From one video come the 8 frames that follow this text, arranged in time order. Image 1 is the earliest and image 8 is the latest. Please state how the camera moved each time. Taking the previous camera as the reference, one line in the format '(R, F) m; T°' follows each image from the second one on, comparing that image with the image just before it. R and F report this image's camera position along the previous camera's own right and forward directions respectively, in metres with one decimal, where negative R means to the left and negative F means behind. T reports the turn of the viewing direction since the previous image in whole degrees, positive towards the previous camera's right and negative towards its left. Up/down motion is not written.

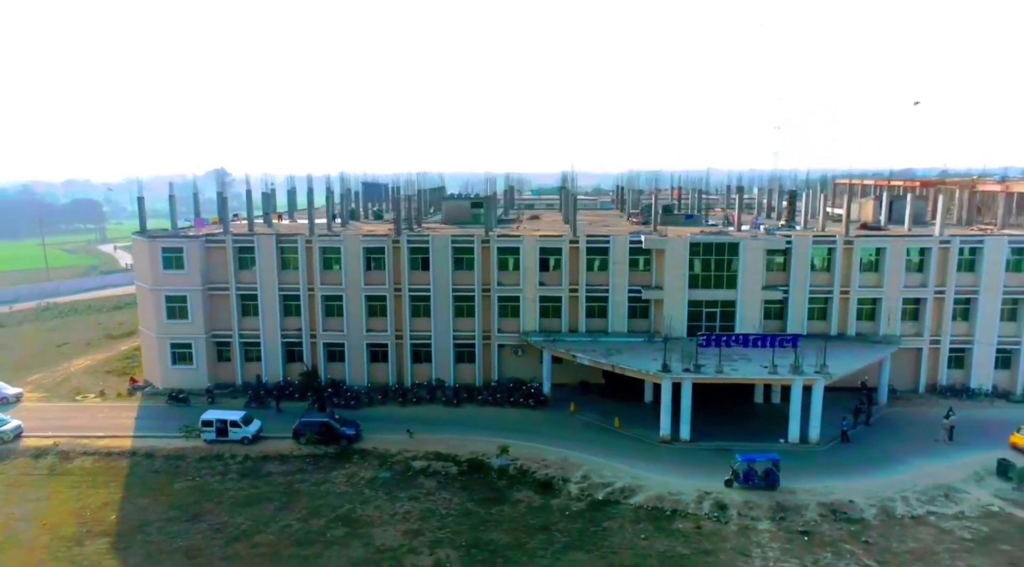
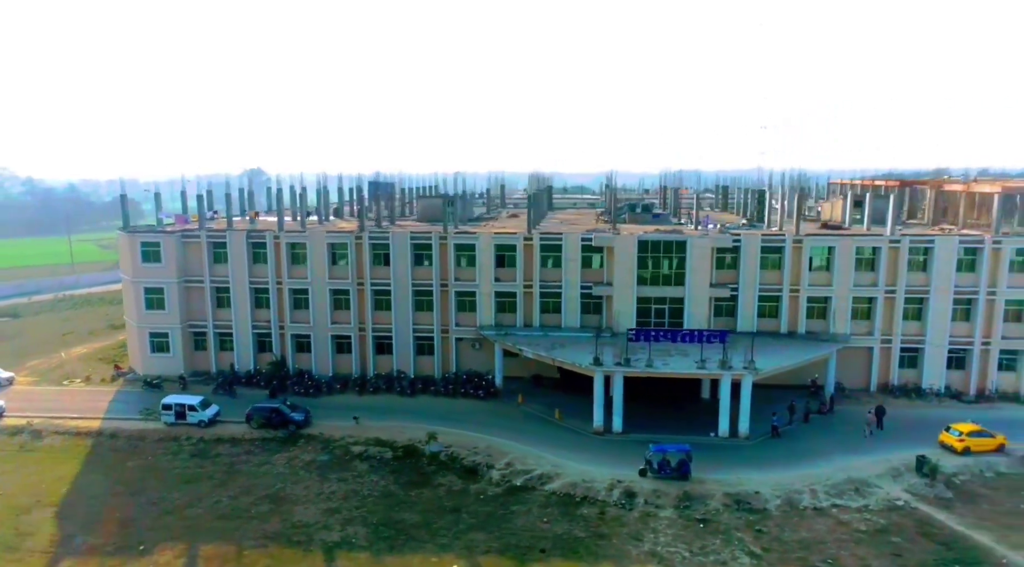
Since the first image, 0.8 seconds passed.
(+5.3, -1.4) m; -4°
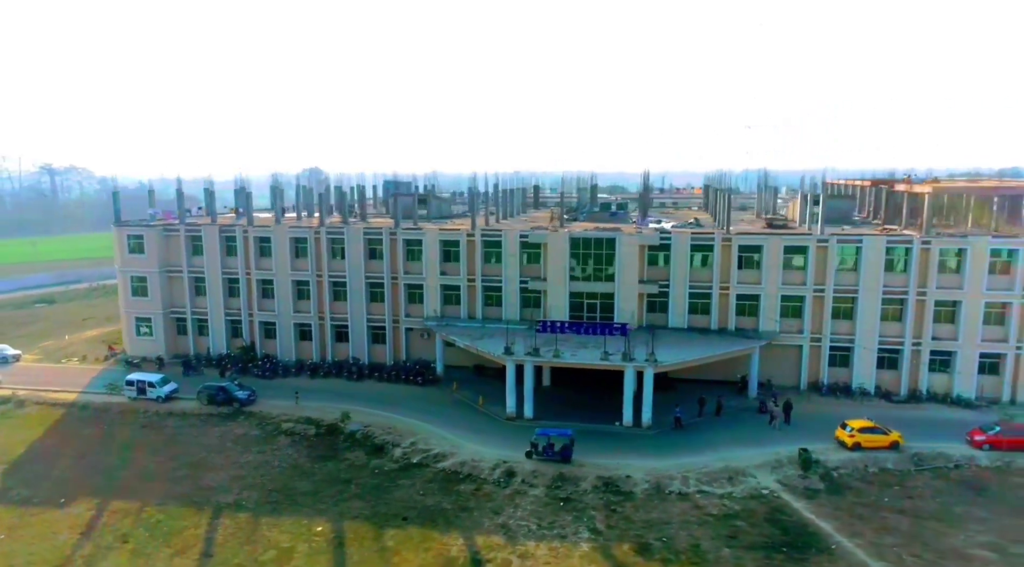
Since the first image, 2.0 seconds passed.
(+8.3, -2.1) m; -6°
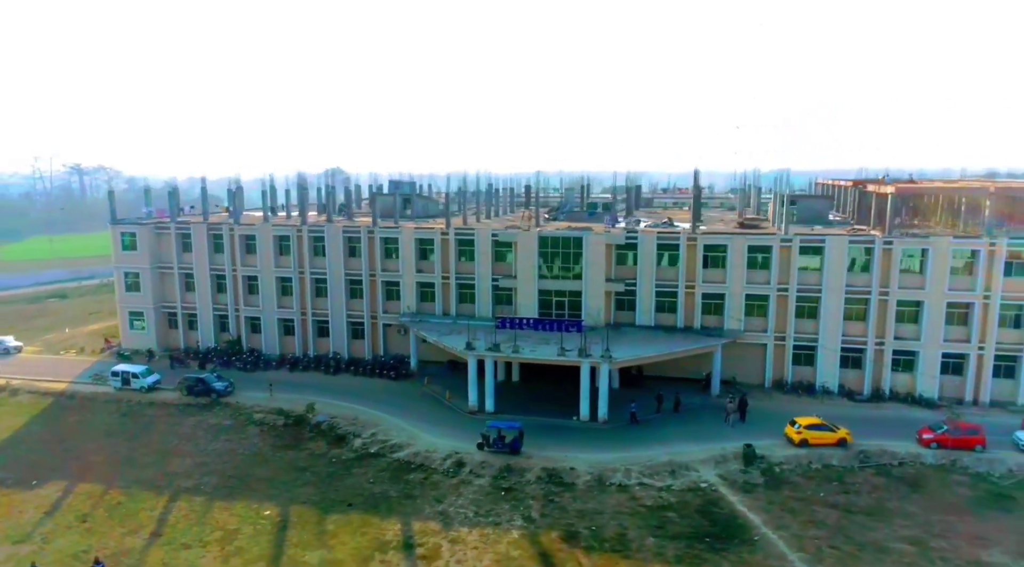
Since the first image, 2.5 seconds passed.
(+3.7, -1.1) m; -2°
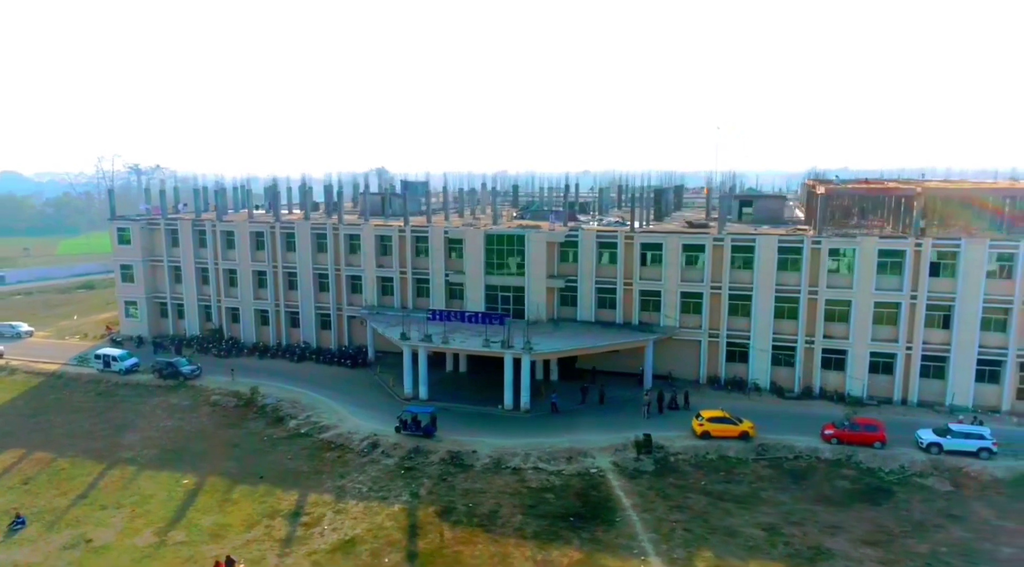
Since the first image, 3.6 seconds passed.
(+7.5, -2.0) m; -5°
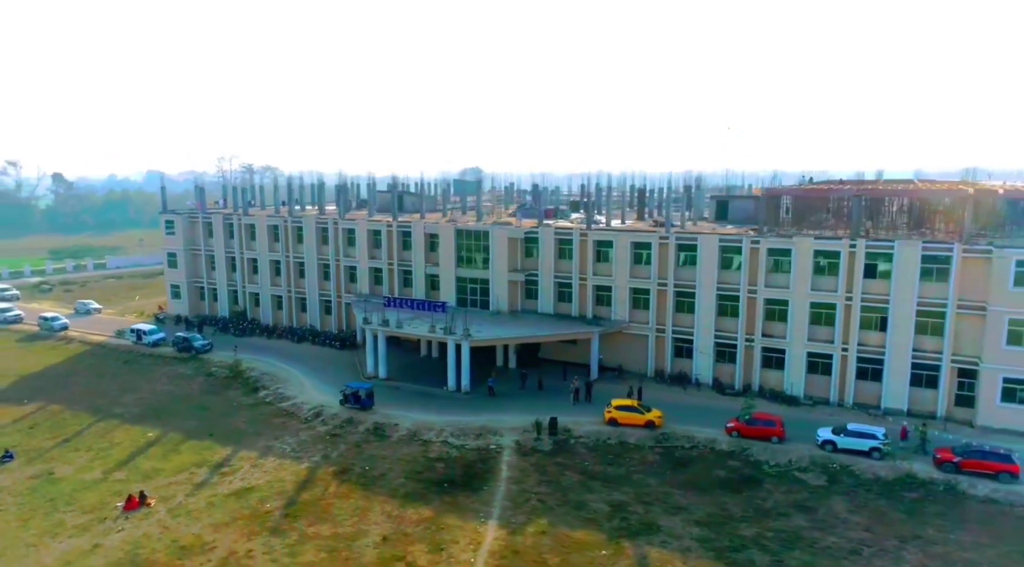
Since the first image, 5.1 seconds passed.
(+10.8, -2.6) m; -10°
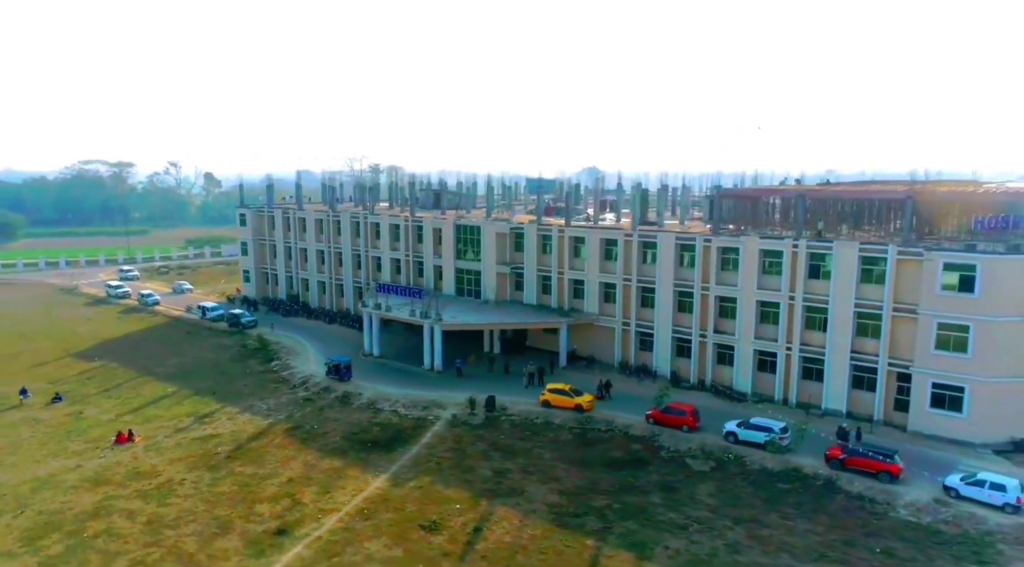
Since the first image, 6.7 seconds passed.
(+11.8, -3.0) m; -11°
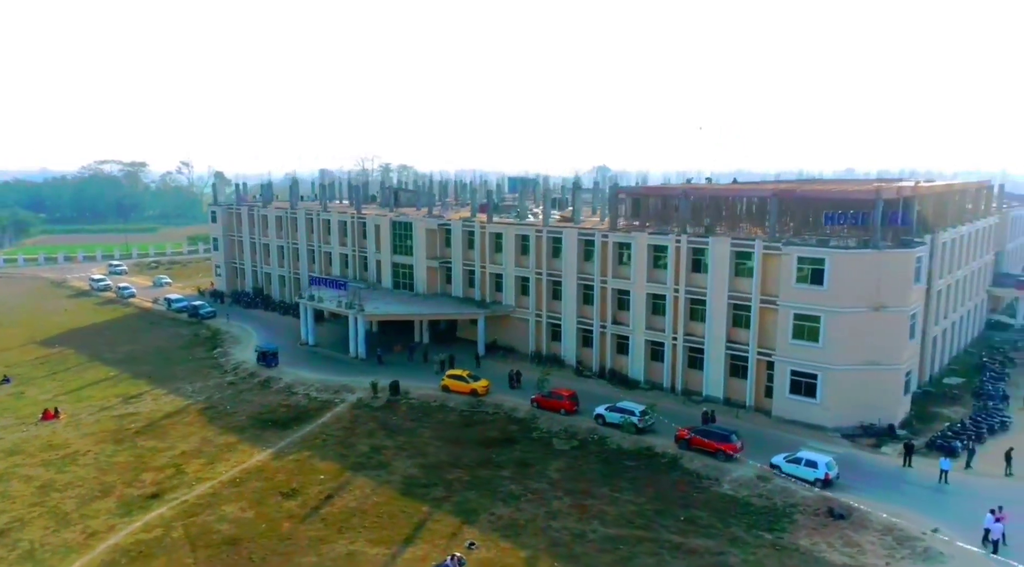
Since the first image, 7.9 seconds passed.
(+8.0, -2.7) m; -3°
